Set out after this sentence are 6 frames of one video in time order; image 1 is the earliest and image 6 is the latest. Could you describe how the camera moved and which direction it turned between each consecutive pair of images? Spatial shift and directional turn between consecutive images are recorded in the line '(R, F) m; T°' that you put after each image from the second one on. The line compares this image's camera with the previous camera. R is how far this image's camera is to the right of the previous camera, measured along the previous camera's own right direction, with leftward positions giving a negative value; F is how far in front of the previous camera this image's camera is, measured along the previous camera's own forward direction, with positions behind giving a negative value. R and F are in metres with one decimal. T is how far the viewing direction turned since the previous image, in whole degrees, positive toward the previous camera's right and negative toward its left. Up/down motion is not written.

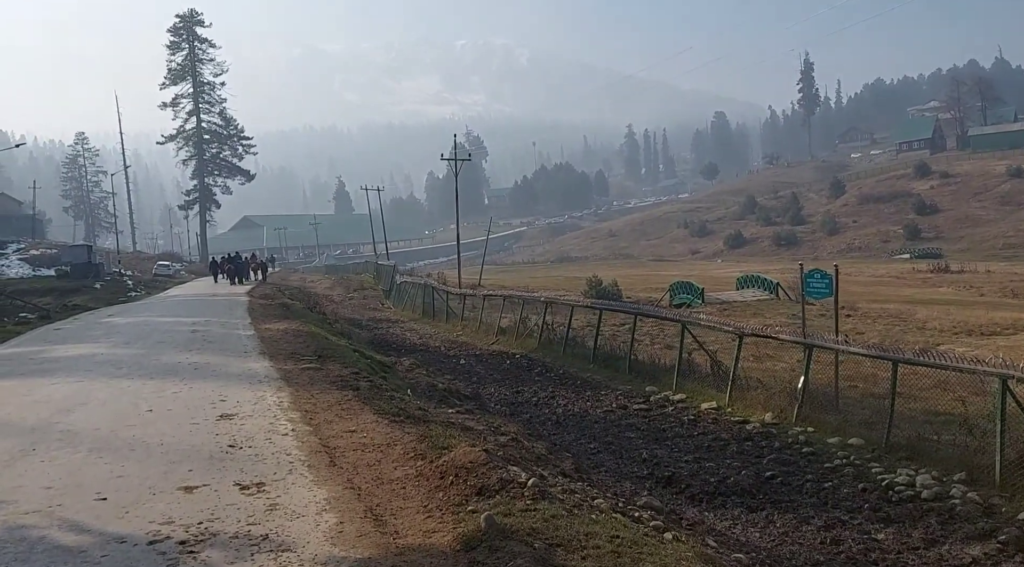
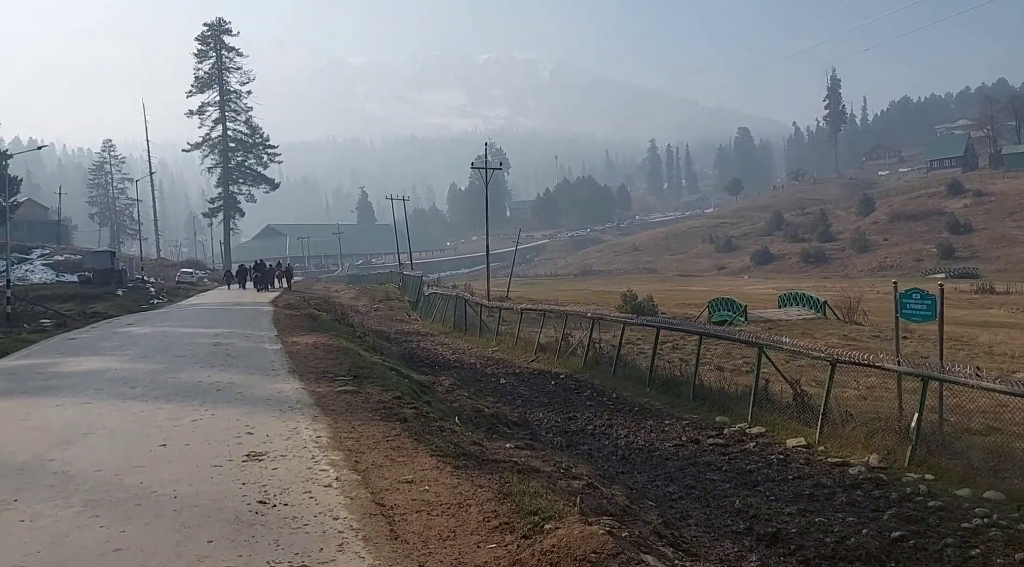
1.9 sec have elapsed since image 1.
(-0.6, +1.5) m; -1°
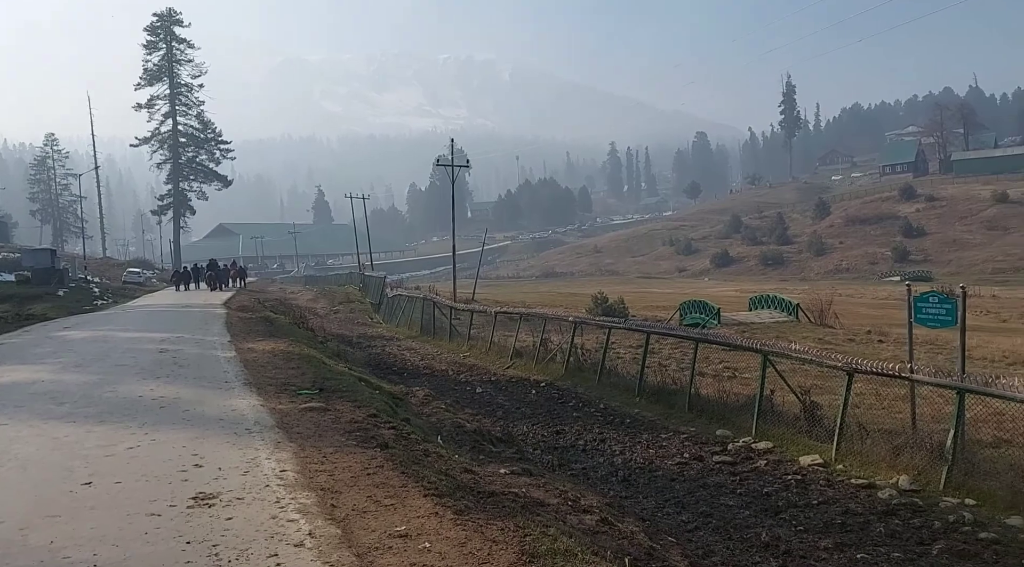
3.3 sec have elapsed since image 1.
(-0.4, +1.2) m; +3°
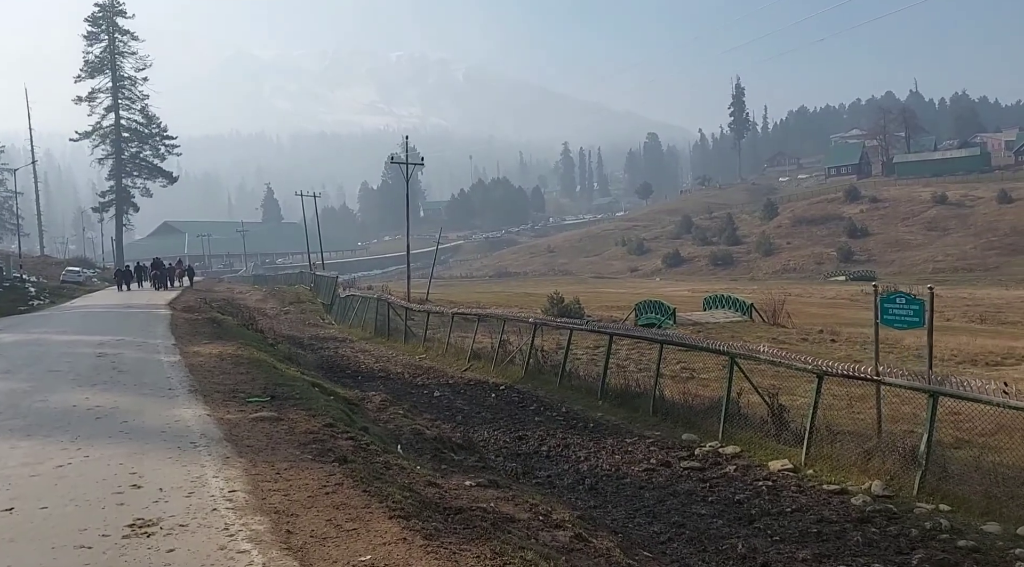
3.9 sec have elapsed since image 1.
(-0.1, +0.4) m; +3°
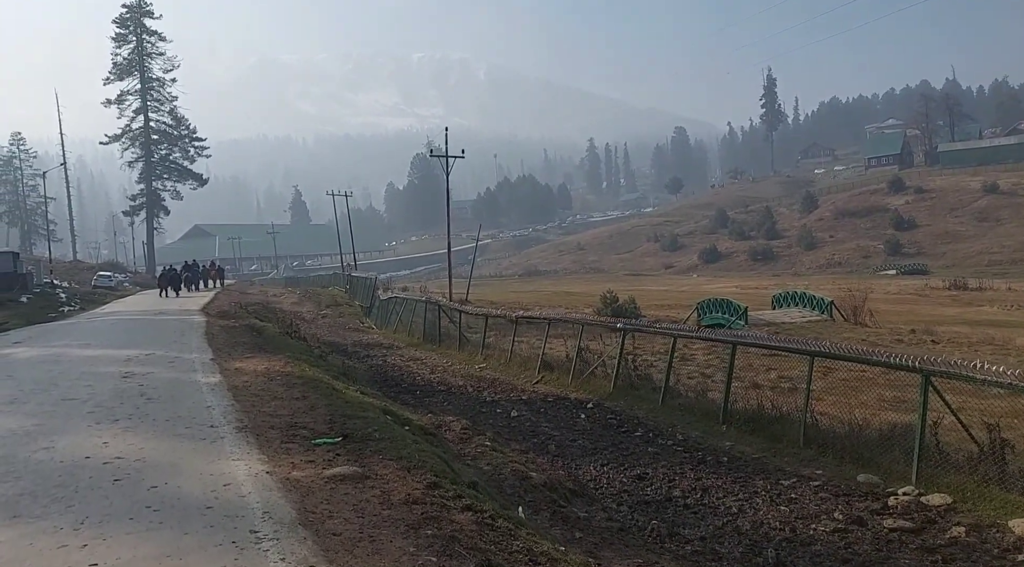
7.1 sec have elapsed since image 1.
(-1.2, +2.5) m; -2°
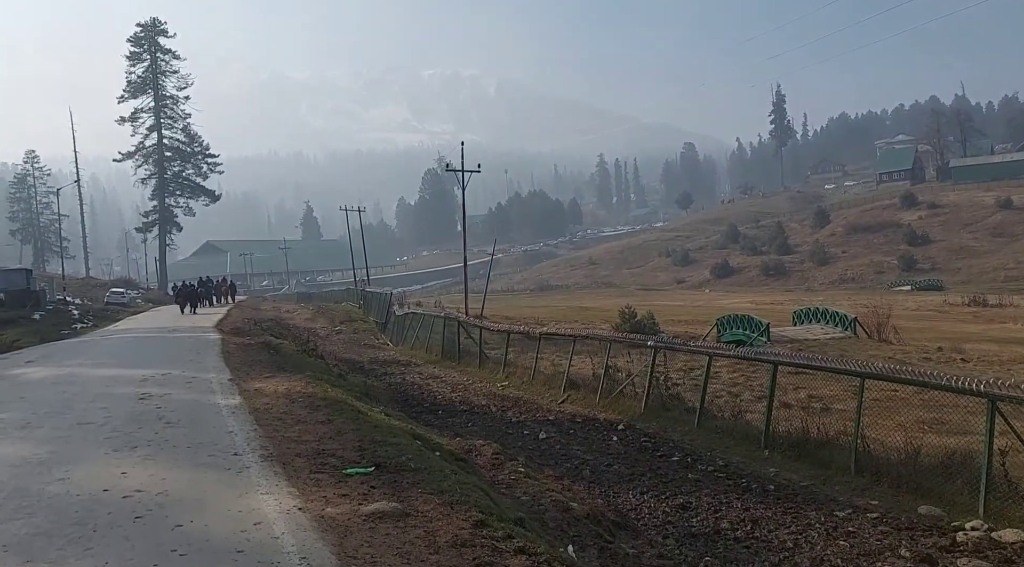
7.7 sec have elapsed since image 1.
(-0.3, +0.5) m; -1°
